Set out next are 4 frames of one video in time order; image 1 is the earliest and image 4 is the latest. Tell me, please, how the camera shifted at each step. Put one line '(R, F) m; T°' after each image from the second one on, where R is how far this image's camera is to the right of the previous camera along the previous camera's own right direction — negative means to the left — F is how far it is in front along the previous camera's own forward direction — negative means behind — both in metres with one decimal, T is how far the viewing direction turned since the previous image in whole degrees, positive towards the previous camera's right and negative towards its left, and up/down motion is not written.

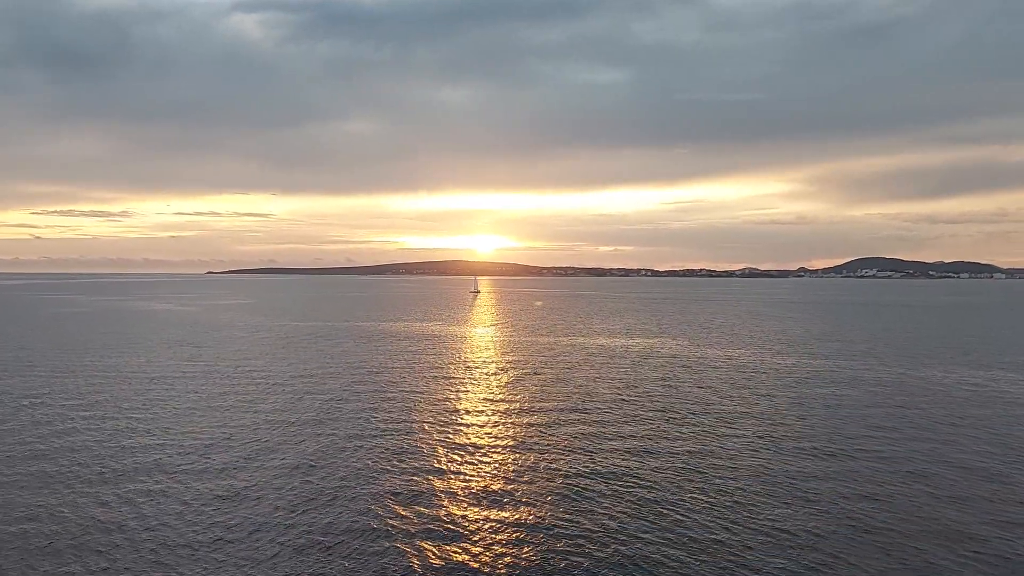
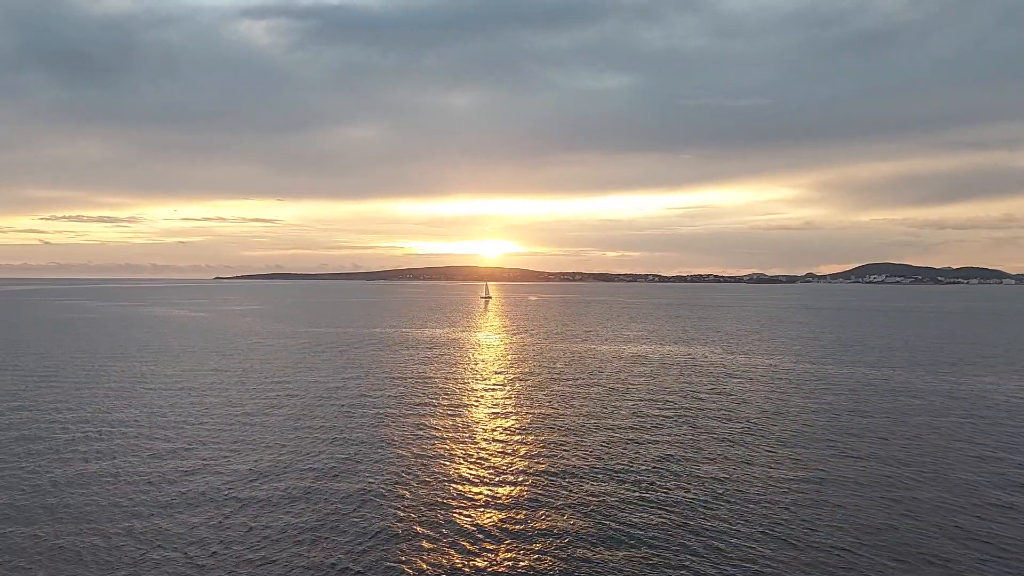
(-1.6, +1.3) m; 0°
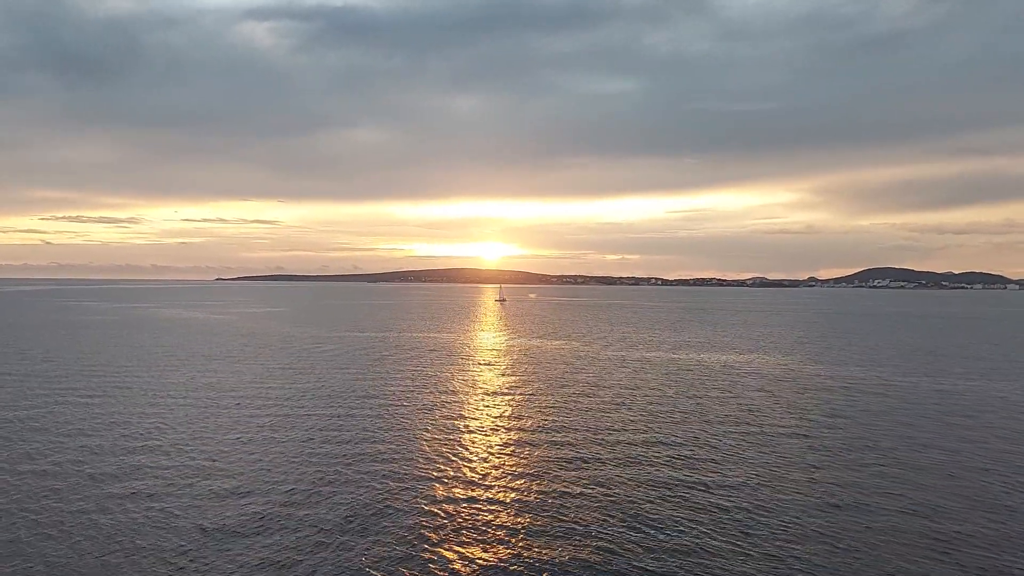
(-5.3, +3.2) m; 0°
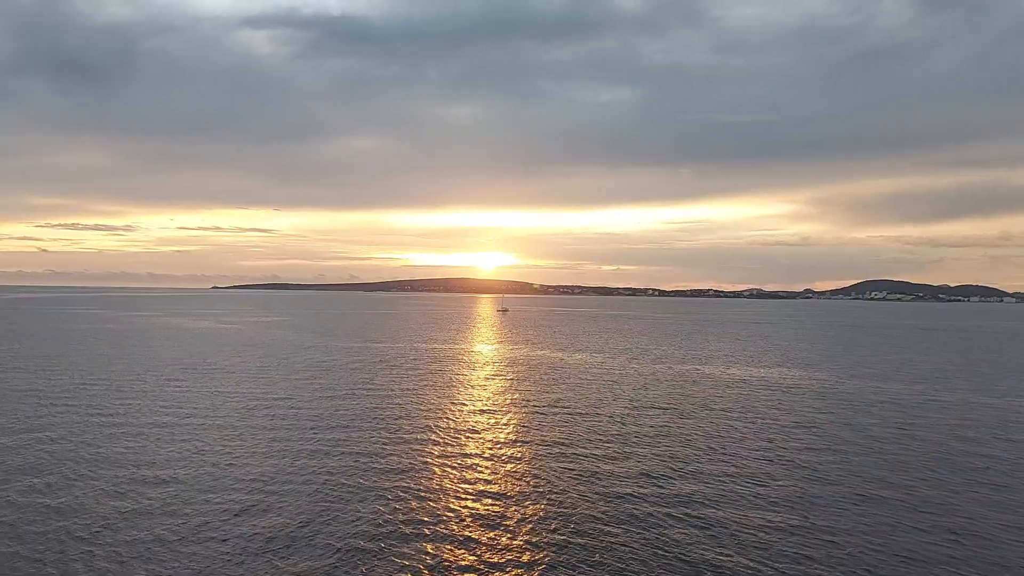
(-2.4, +1.5) m; 0°
